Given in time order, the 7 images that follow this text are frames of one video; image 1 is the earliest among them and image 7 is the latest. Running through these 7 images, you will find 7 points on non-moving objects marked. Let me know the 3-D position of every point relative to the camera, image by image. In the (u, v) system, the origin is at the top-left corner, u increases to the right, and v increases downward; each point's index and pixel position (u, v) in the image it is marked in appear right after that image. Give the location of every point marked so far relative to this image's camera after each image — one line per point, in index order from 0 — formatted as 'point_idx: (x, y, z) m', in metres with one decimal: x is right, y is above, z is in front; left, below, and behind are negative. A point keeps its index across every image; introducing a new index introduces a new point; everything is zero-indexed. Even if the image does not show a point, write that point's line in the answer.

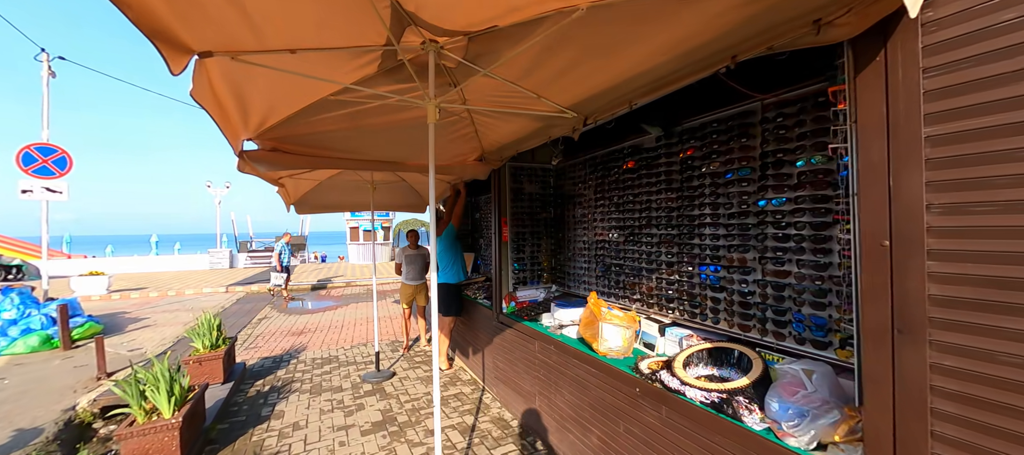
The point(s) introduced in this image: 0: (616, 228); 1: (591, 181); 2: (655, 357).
0: (+0.8, 0.0, +2.6) m
1: (+0.7, +0.4, +2.9) m
2: (+0.9, -0.8, +2.1) m
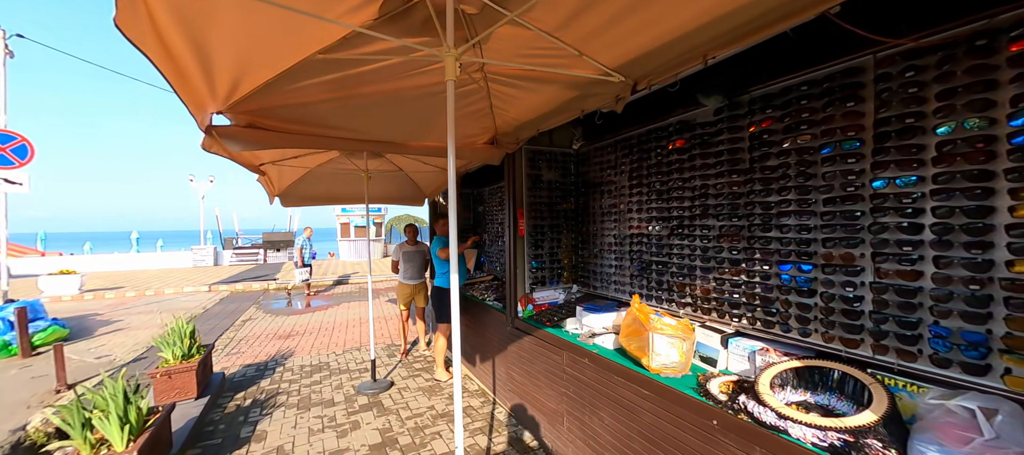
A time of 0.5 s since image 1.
0: (+1.0, +0.1, +2.2) m
1: (+0.8, +0.5, +2.5) m
2: (+1.1, -0.7, +1.7) m
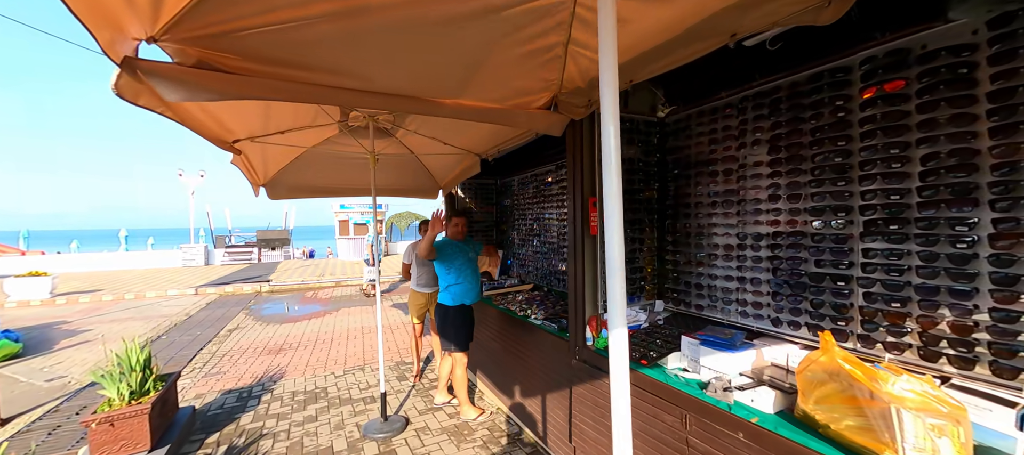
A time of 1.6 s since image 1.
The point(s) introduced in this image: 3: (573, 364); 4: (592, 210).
0: (+1.4, +0.1, +1.5) m
1: (+1.2, +0.5, +1.7) m
2: (+1.5, -0.7, +0.9) m
3: (+0.4, -0.9, +2.1) m
4: (+0.5, +0.1, +2.0) m
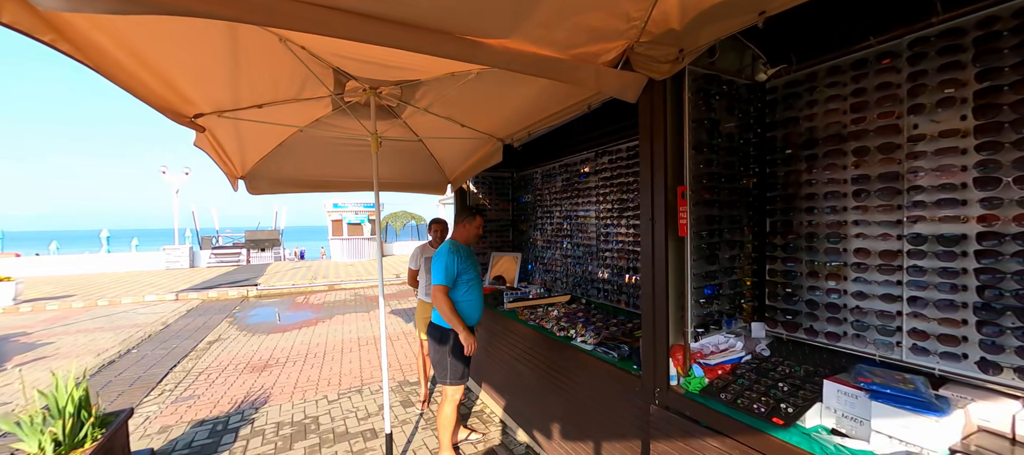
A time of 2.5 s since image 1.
0: (+1.7, +0.1, +0.9) m
1: (+1.5, +0.5, +1.2) m
2: (+1.8, -0.7, +0.4) m
3: (+0.7, -0.9, +1.6) m
4: (+0.7, +0.1, +1.5) m
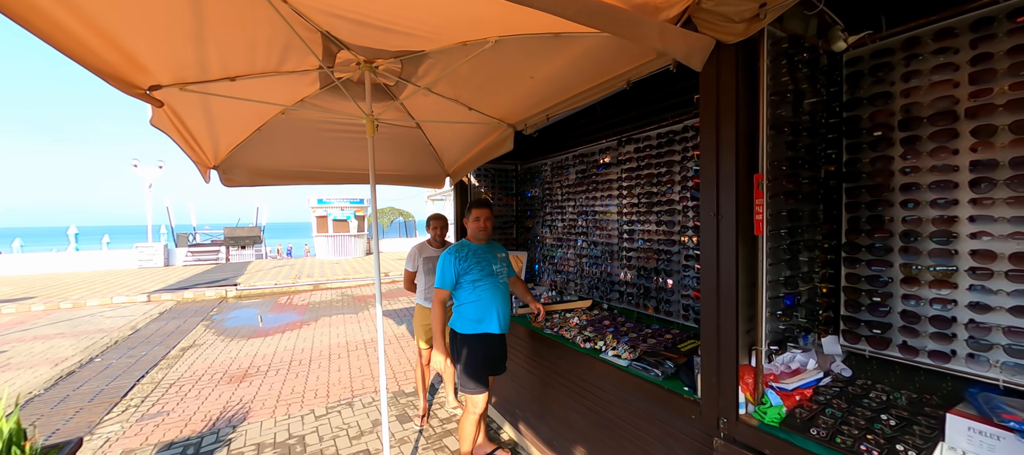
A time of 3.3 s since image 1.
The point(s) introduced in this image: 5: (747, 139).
0: (+1.8, +0.1, +0.7) m
1: (+1.7, +0.5, +1.0) m
2: (+2.0, -0.7, +0.2) m
3: (+0.8, -0.9, +1.3) m
4: (+0.9, +0.1, +1.2) m
5: (+0.8, +0.3, +1.2) m
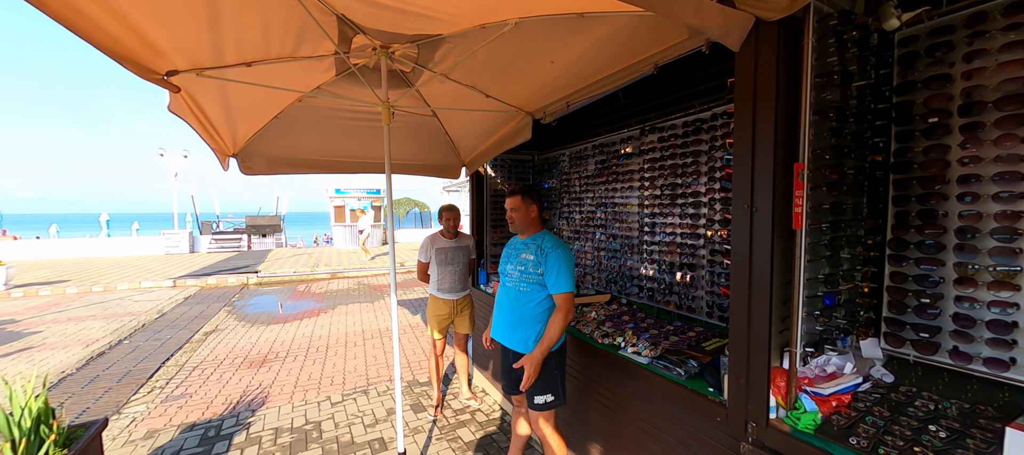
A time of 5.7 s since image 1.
0: (+1.9, +0.1, +0.6) m
1: (+1.7, +0.5, +0.8) m
2: (+2.0, -0.7, 0.0) m
3: (+0.8, -0.8, +1.3) m
4: (+0.9, +0.1, +1.1) m
5: (+0.9, +0.3, +1.1) m
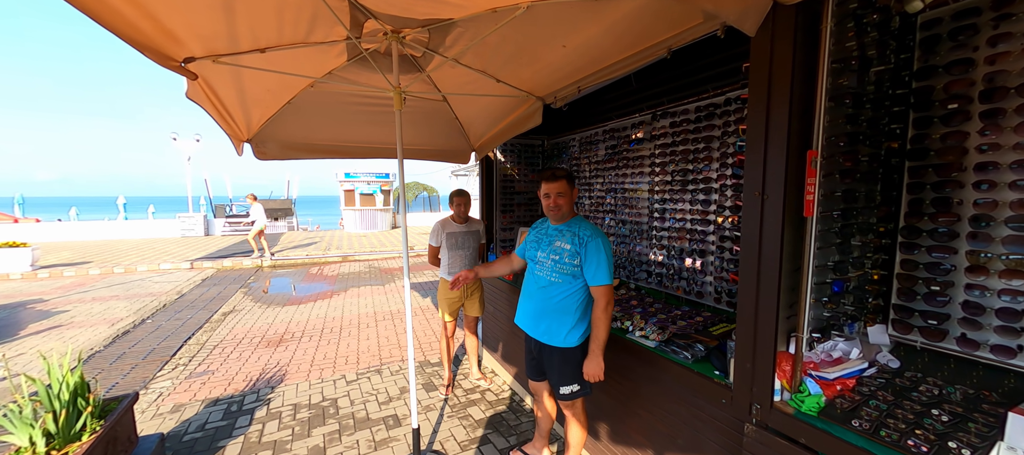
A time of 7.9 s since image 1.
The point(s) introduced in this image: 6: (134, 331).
0: (+1.9, +0.1, +0.5) m
1: (+1.8, +0.5, +0.8) m
2: (+2.0, -0.8, +0.1) m
3: (+0.9, -0.8, +1.3) m
4: (+1.0, +0.2, +1.1) m
5: (+1.0, +0.4, +1.1) m
6: (-5.2, -1.4, +4.6) m
